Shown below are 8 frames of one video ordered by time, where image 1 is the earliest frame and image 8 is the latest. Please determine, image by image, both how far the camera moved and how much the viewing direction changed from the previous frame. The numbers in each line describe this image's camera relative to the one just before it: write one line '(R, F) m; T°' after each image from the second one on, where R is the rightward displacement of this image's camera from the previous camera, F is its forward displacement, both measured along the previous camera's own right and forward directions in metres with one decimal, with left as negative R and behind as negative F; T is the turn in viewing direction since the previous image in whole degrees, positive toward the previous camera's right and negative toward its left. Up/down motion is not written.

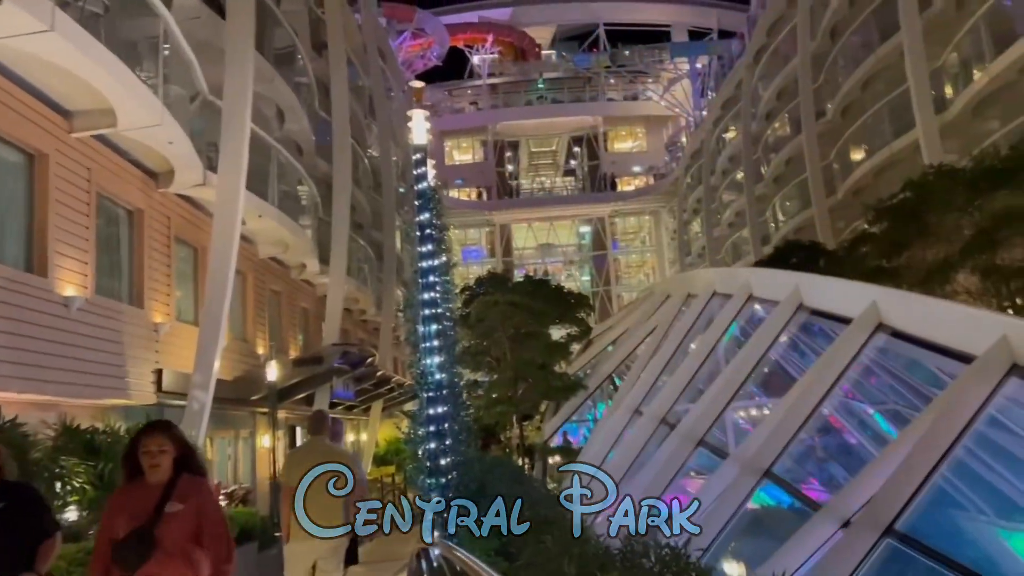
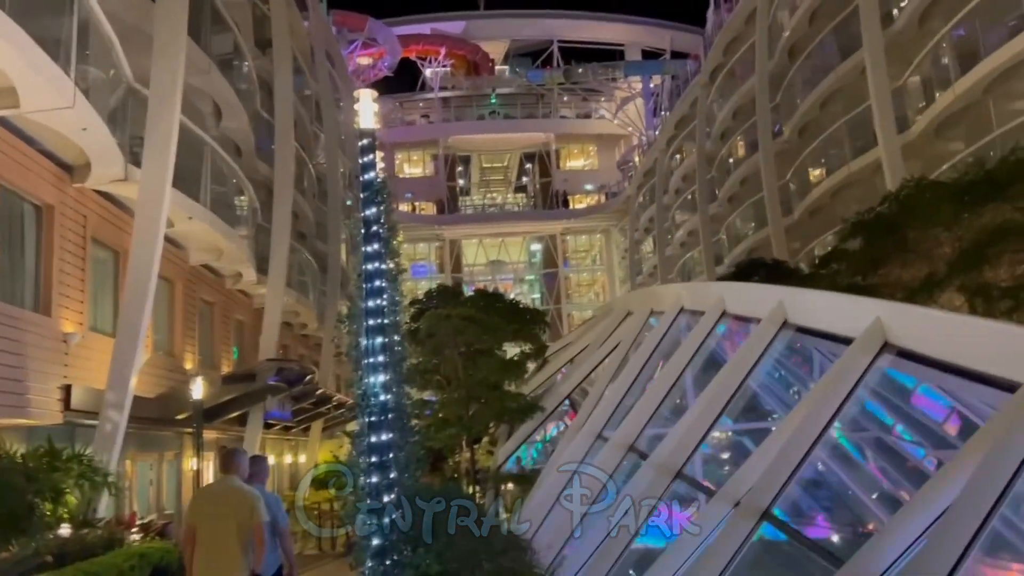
(-0.1, +1.0) m; +4°
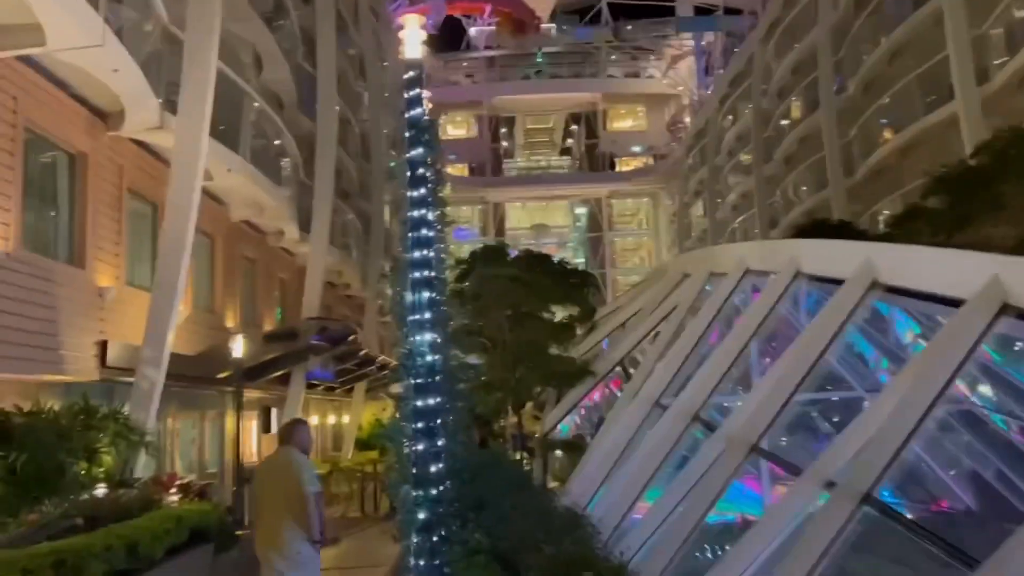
(-0.1, +0.7) m; -3°
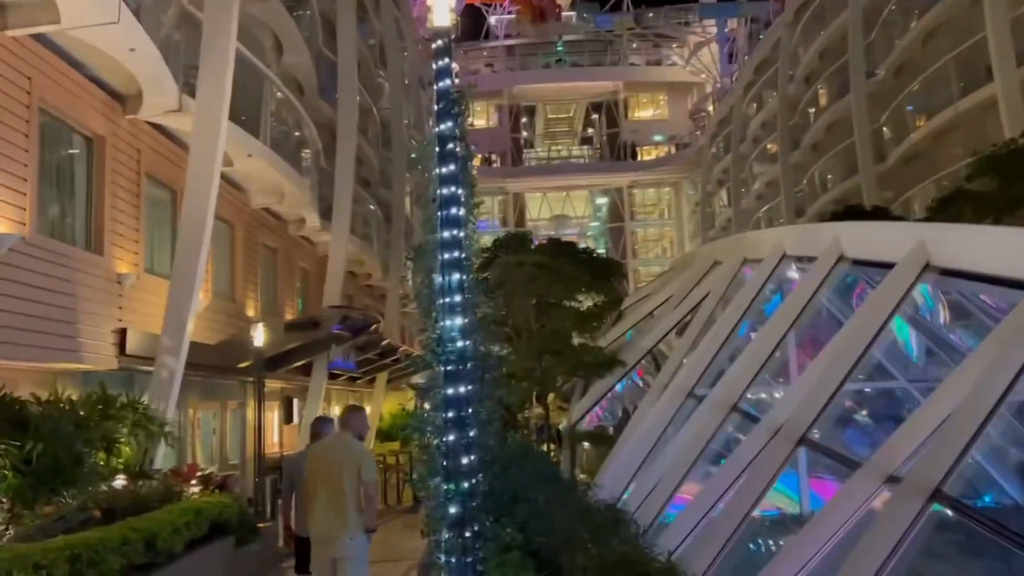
(-0.1, +0.4) m; -1°
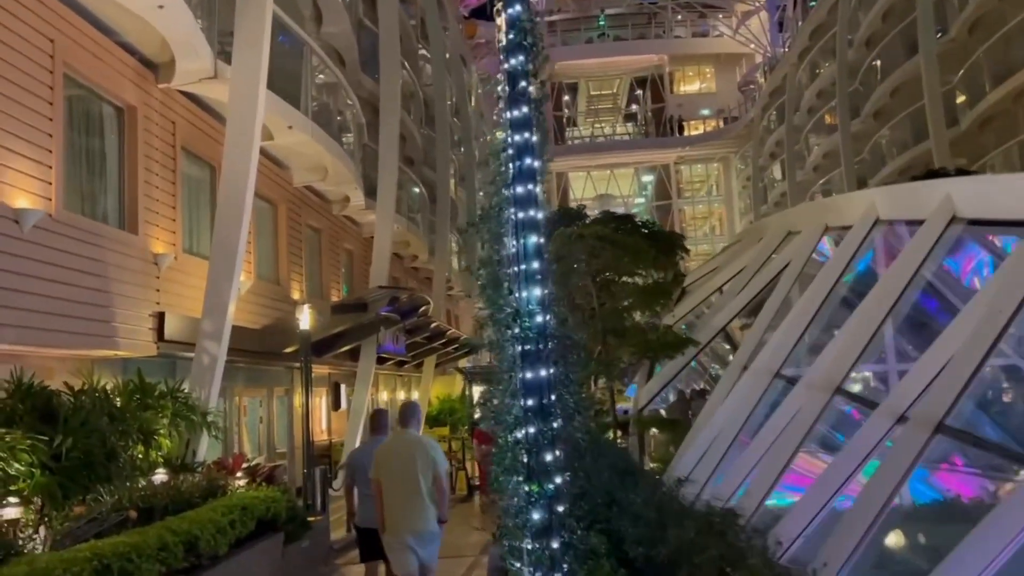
(-0.3, +0.9) m; -3°
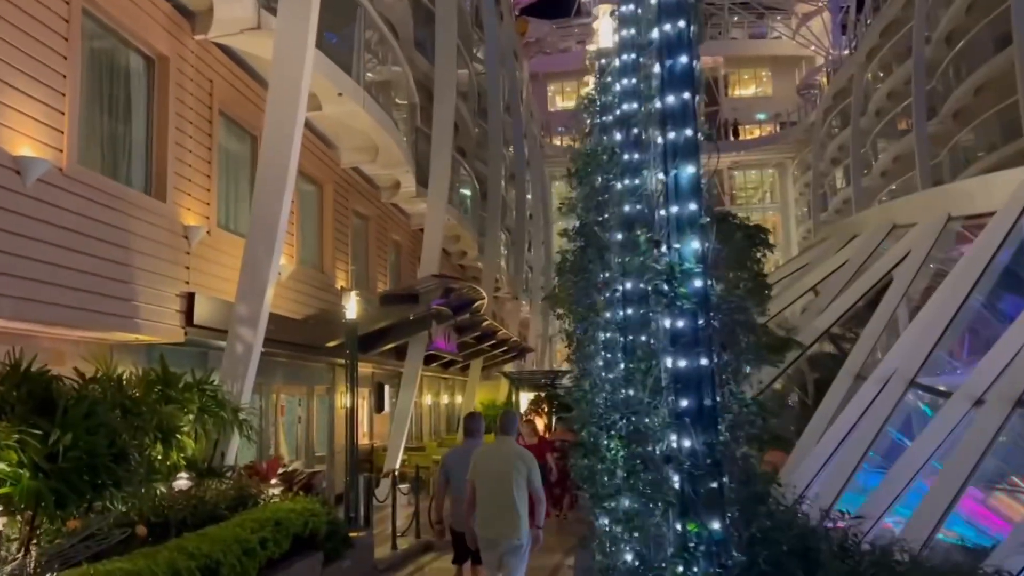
(-0.4, +1.4) m; -3°
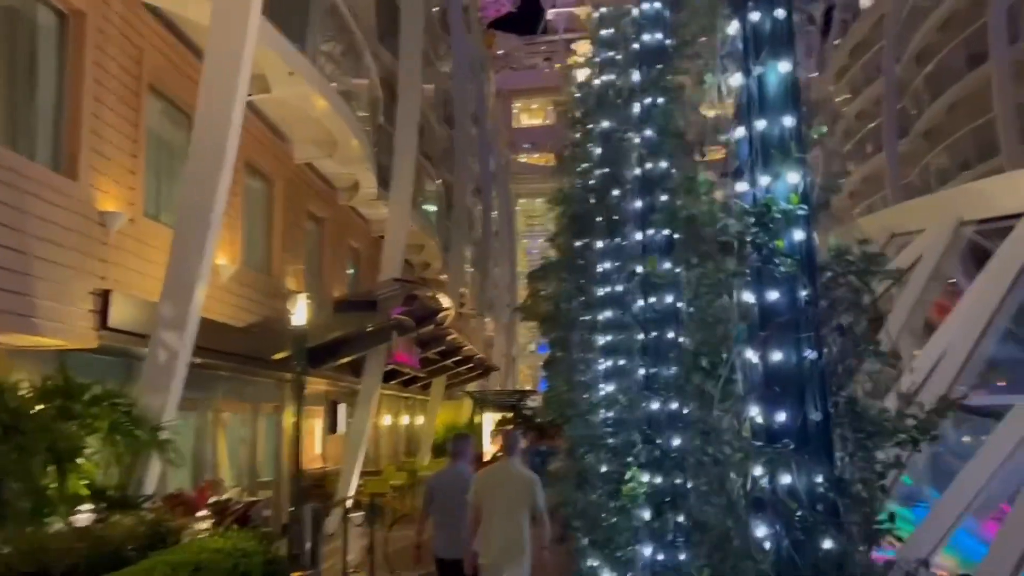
(-0.1, +1.2) m; +3°
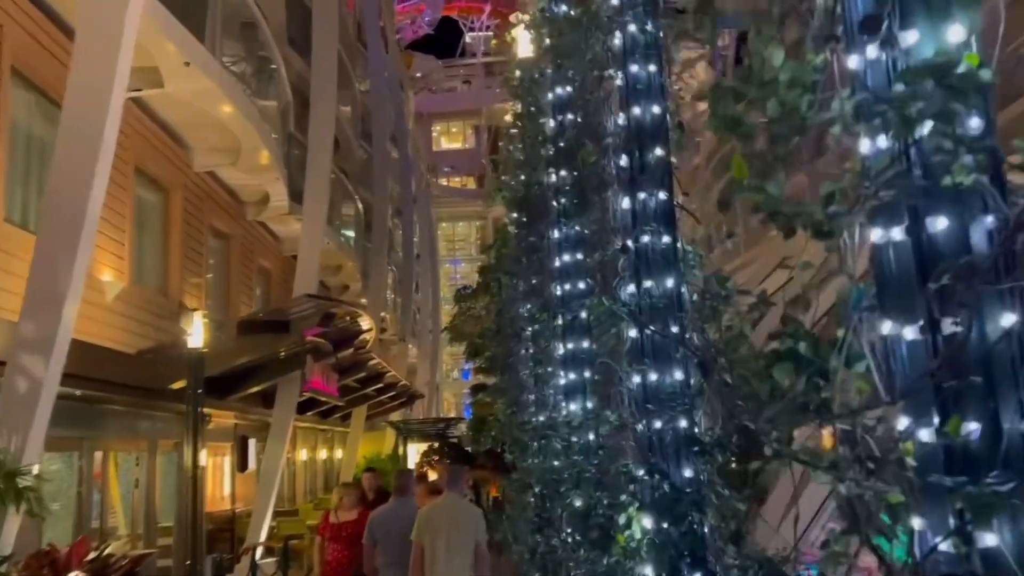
(-0.1, +0.9) m; +5°
